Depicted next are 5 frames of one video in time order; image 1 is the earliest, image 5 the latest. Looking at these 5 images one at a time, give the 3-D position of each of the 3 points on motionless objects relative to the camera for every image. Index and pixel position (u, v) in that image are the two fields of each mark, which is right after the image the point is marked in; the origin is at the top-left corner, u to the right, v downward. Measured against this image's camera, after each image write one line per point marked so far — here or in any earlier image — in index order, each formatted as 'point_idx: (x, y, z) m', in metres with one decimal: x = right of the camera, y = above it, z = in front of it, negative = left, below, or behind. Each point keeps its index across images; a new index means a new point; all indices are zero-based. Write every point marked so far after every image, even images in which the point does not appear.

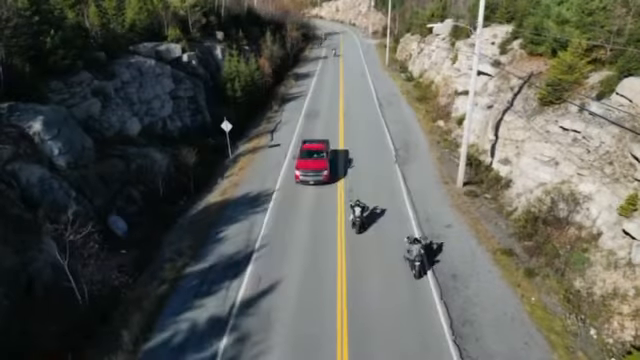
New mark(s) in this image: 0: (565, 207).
0: (+12.9, -1.4, +18.8) m
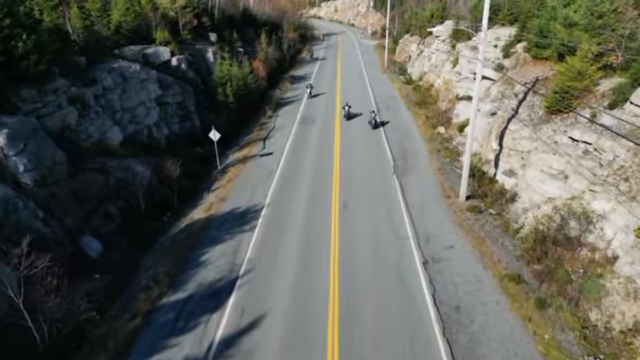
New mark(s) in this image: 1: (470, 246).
0: (+12.5, -2.2, +17.4) m
1: (+7.5, -3.3, +17.6) m
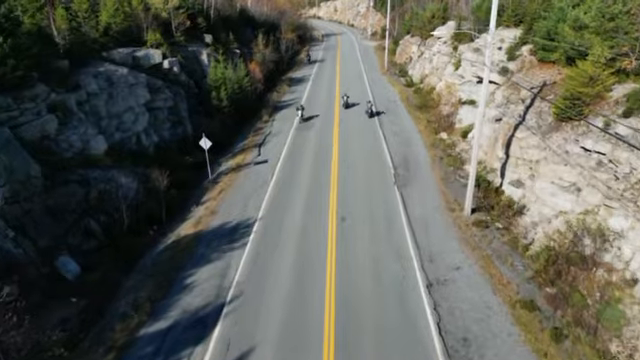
0: (+12.2, -2.9, +16.1) m
1: (+7.3, -4.0, +16.3) m
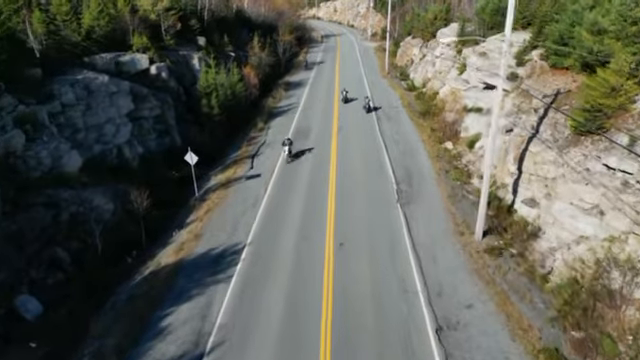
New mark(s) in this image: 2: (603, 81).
0: (+12.0, -4.0, +14.3) m
1: (+7.0, -5.0, +14.5) m
2: (+14.7, +5.1, +18.4) m
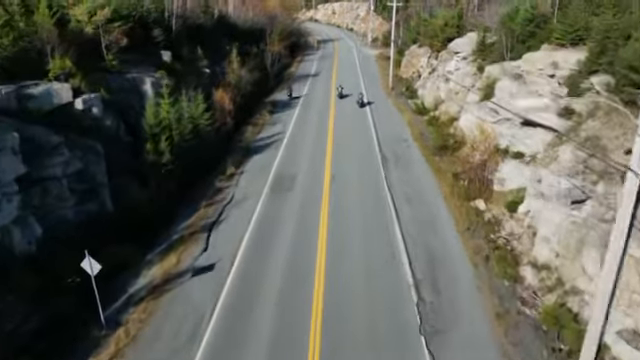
0: (+11.2, -8.4, +6.6) m
1: (+6.2, -9.4, +6.8) m
2: (+13.9, +0.7, +10.7) m
